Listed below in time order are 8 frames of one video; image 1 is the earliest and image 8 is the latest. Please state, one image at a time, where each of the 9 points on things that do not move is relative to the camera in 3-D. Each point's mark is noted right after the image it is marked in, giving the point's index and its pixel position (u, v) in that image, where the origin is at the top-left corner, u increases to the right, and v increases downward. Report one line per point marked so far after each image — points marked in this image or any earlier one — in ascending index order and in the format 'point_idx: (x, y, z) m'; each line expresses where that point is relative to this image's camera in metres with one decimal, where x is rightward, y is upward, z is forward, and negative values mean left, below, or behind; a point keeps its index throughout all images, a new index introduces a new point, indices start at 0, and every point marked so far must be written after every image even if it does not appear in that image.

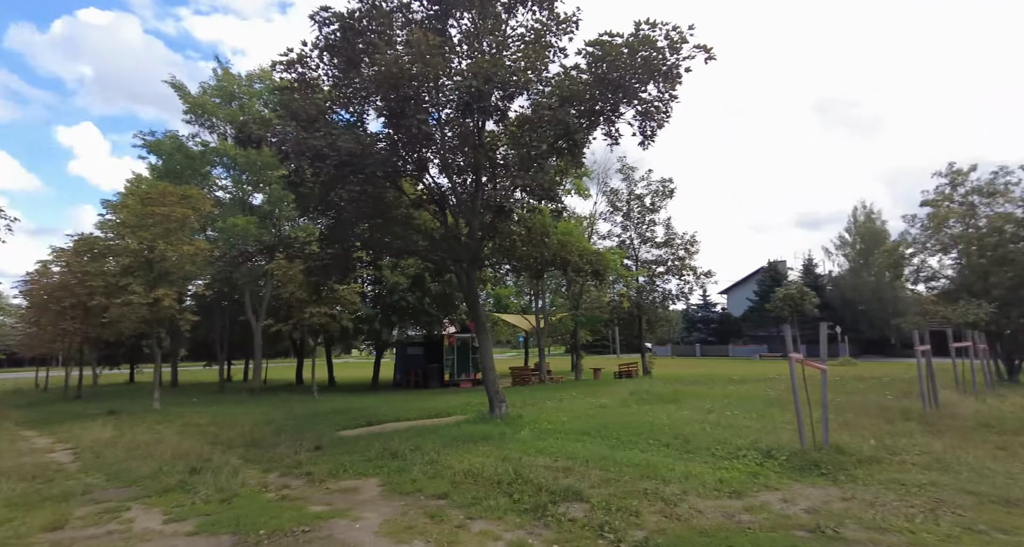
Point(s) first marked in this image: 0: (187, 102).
0: (-11.2, +6.0, +18.6) m
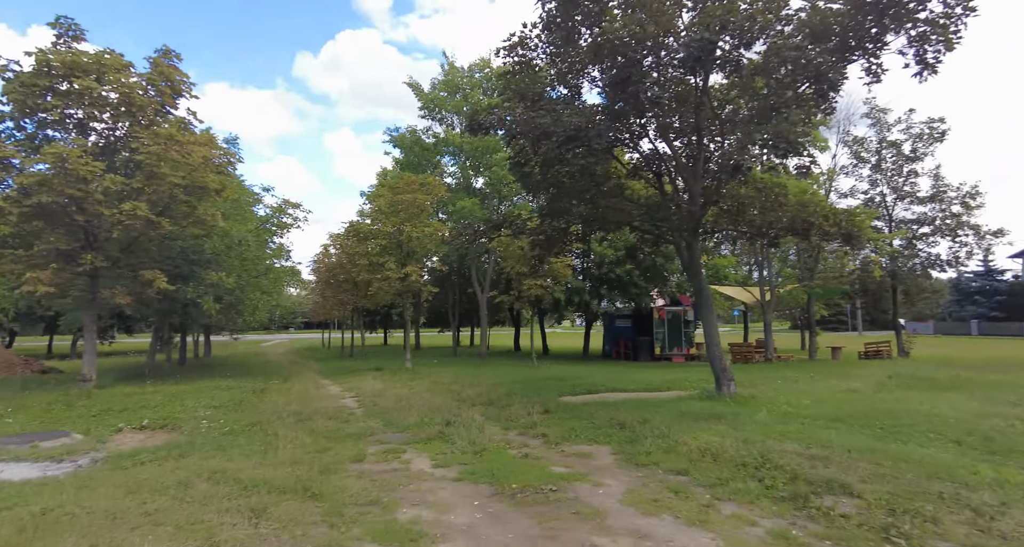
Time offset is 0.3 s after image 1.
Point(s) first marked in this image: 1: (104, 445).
0: (-3.5, +6.9, +21.0) m
1: (-5.7, -2.4, +7.5) m
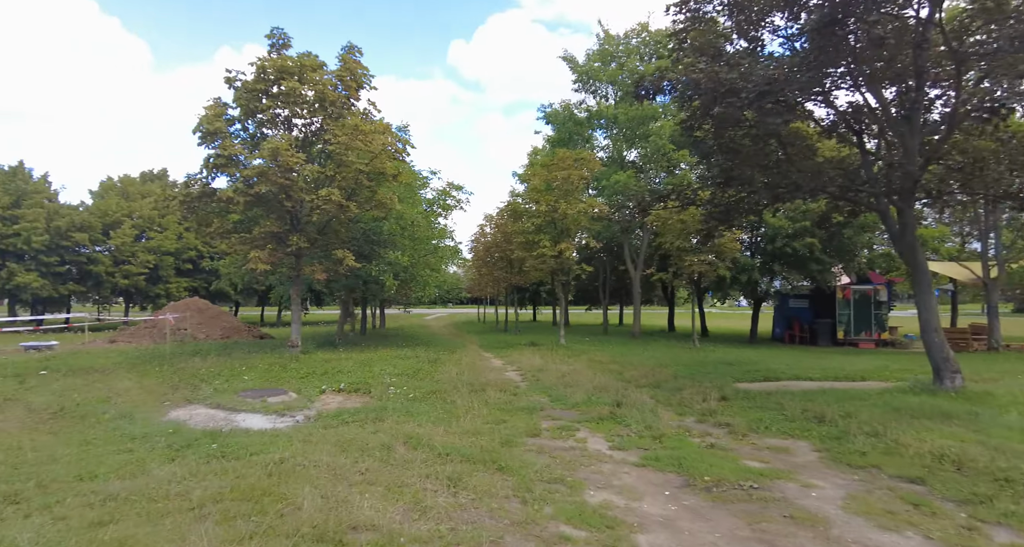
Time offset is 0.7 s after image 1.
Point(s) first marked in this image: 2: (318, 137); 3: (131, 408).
0: (+2.5, +7.7, +20.6) m
1: (-3.2, -2.1, +8.5) m
2: (-4.5, +3.2, +12.5) m
3: (-5.2, -1.9, +7.4) m
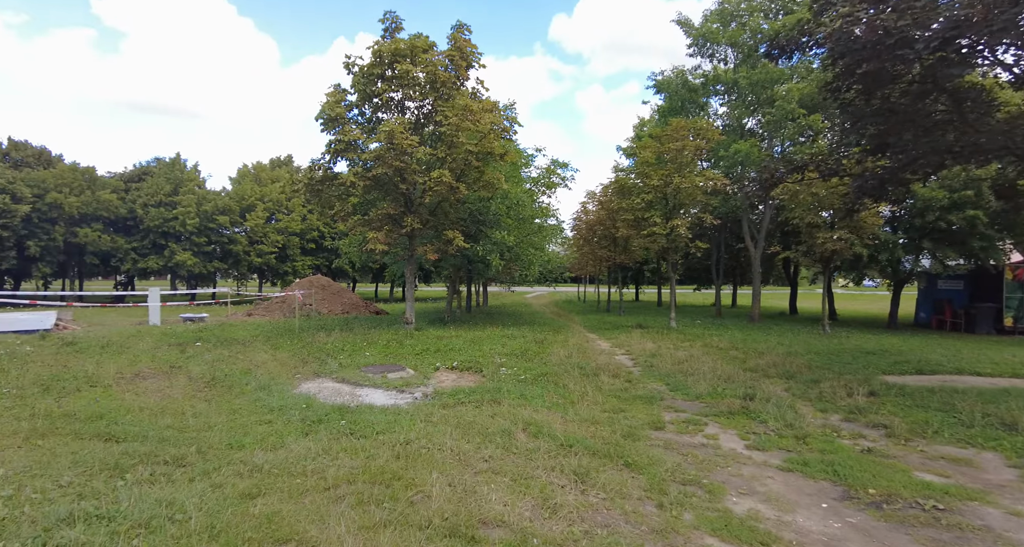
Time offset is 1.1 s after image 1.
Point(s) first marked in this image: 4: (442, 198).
0: (+6.4, +8.5, +19.1) m
1: (-1.4, -1.8, +8.7) m
2: (-1.9, +3.7, +12.6) m
3: (-3.6, -1.6, +7.9) m
4: (-1.7, +1.8, +12.8) m
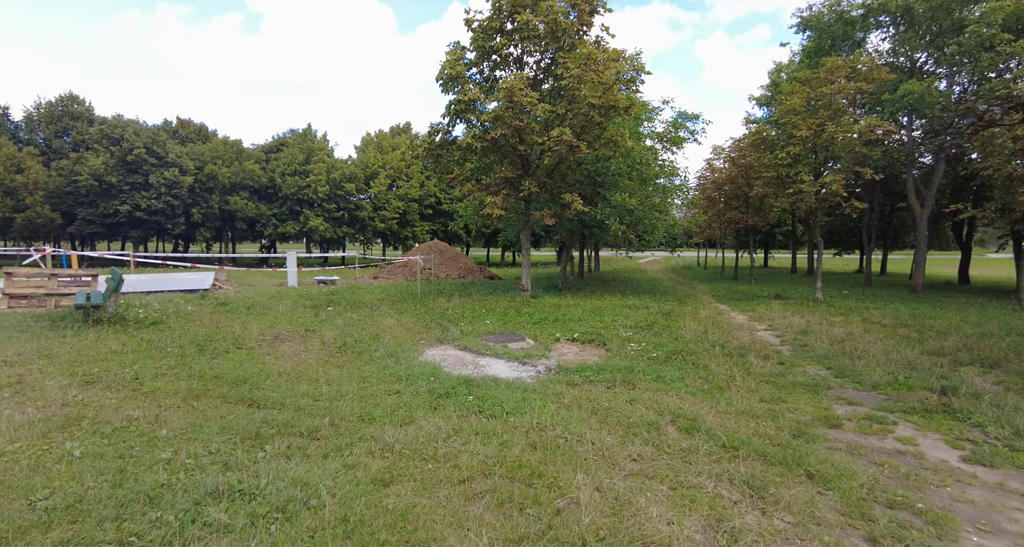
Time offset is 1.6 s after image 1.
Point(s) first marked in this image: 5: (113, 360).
0: (+10.2, +9.6, +16.2) m
1: (+0.6, -1.3, +8.3) m
2: (+0.8, +4.4, +11.8) m
3: (-1.7, -1.1, +8.0) m
4: (+1.1, +2.6, +12.1) m
5: (-4.7, -1.0, +6.3) m
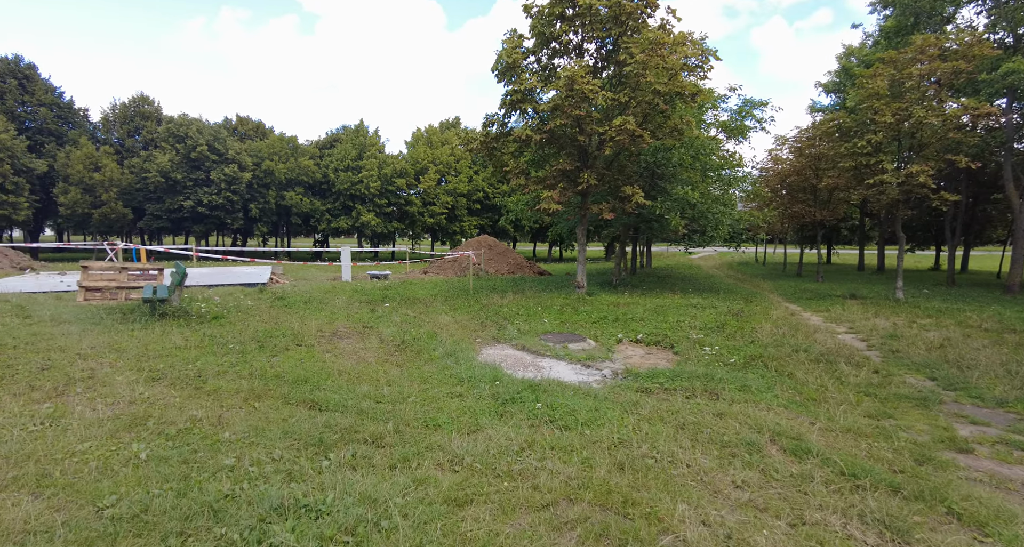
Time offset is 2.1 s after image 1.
0: (+11.8, +9.7, +14.8) m
1: (+1.5, -1.2, +7.8) m
2: (+2.1, +4.5, +11.3) m
3: (-0.8, -1.0, +7.7) m
4: (+2.4, +2.7, +11.6) m
5: (-3.9, -1.0, +6.3) m
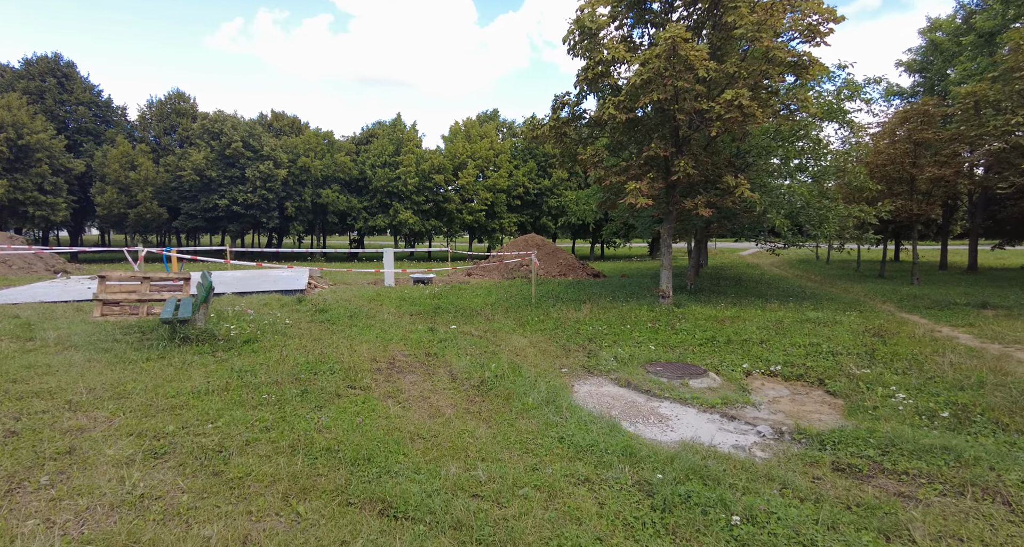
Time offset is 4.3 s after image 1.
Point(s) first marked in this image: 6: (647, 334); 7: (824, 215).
0: (+13.4, +9.5, +12.3) m
1: (+2.8, -1.4, +5.9) m
2: (+3.5, +4.3, +9.3) m
3: (+0.4, -1.2, +5.9) m
4: (+3.8, +2.5, +9.6) m
5: (-2.8, -1.2, +4.7) m
6: (+2.1, -1.0, +8.5) m
7: (+7.1, +1.3, +12.2) m
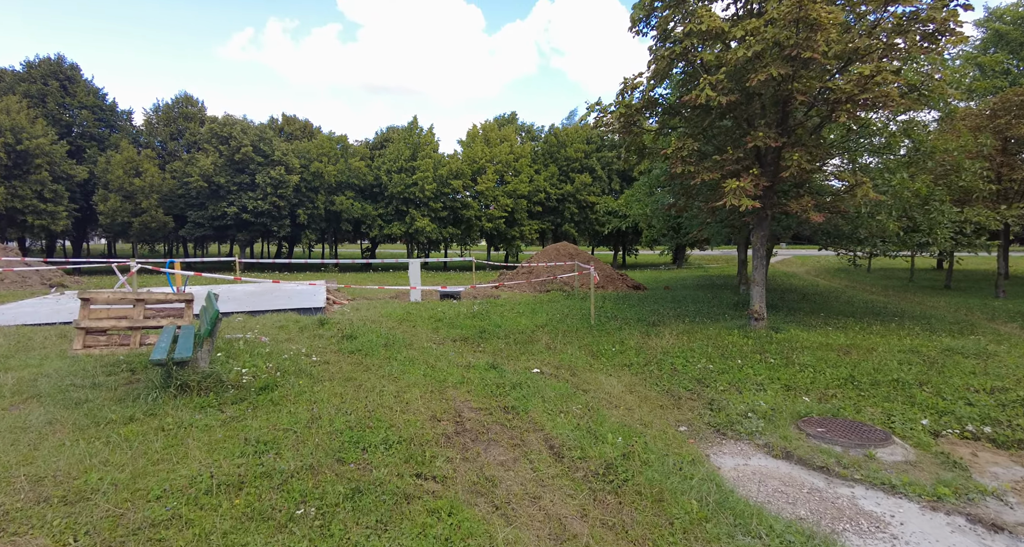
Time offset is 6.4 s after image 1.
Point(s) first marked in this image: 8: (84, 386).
0: (+14.5, +9.3, +10.5) m
1: (+3.8, -1.6, +4.1) m
2: (+4.5, +4.1, +7.6) m
3: (+1.4, -1.5, +4.1) m
4: (+4.8, +2.2, +7.8) m
5: (-1.8, -1.4, +2.9) m
6: (+3.2, -1.2, +6.7) m
7: (+8.2, +1.0, +10.3) m
8: (-4.6, -1.2, +5.7) m
